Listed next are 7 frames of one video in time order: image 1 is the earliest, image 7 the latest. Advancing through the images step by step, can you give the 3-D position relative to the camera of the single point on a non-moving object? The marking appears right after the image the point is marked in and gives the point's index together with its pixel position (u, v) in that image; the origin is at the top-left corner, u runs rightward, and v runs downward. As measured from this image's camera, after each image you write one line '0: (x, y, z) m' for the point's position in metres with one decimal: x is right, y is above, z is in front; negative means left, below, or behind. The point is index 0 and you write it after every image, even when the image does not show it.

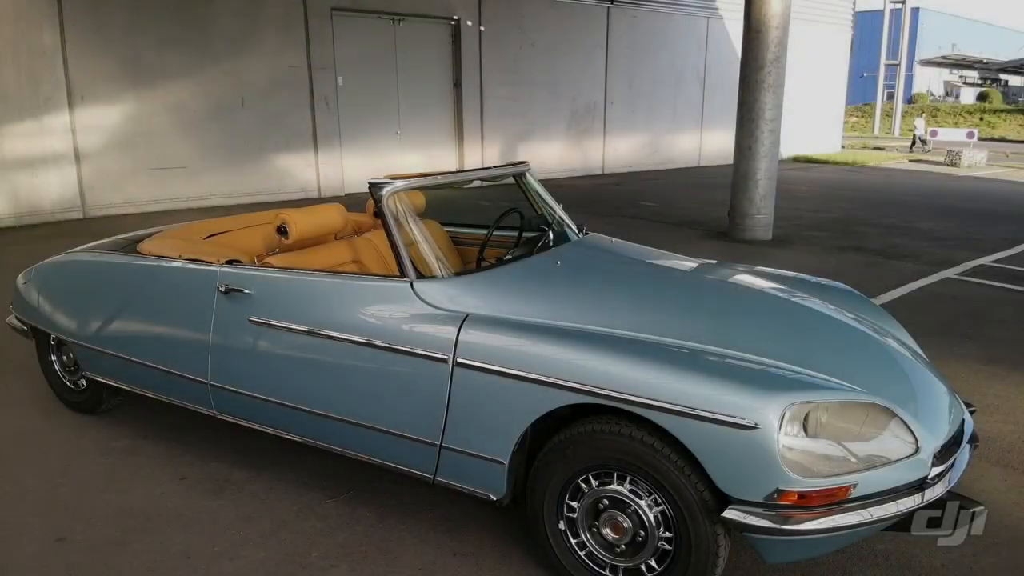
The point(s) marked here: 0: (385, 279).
0: (-0.4, 0.0, +2.8) m
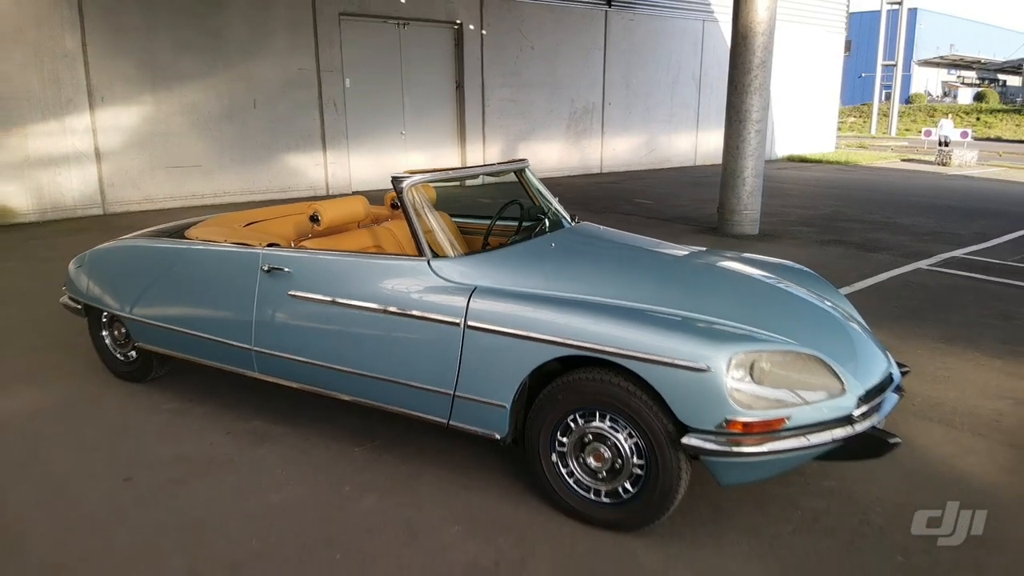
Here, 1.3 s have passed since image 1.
0: (-0.4, +0.1, +3.3) m
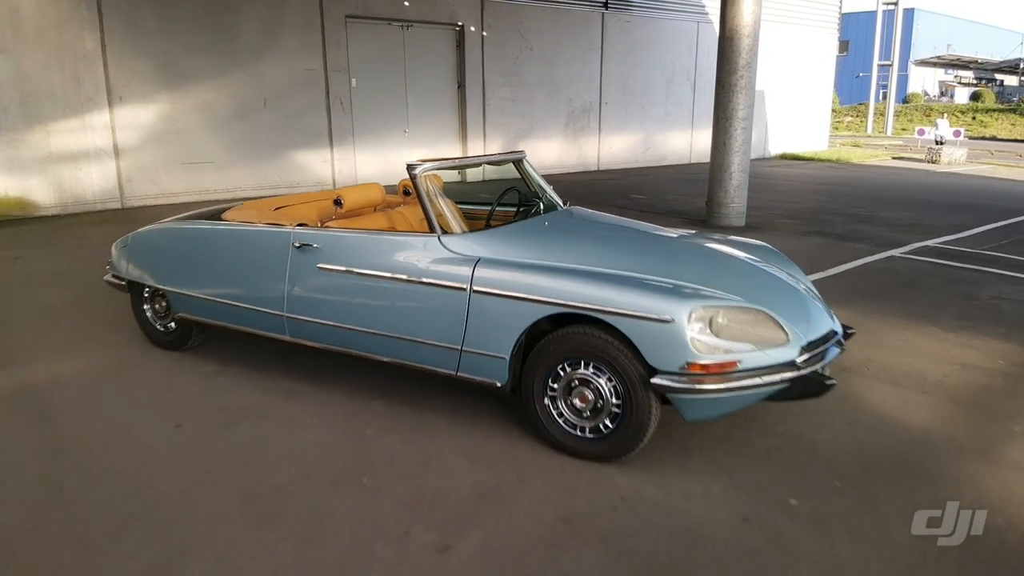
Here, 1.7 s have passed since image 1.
0: (-0.4, +0.2, +3.8) m
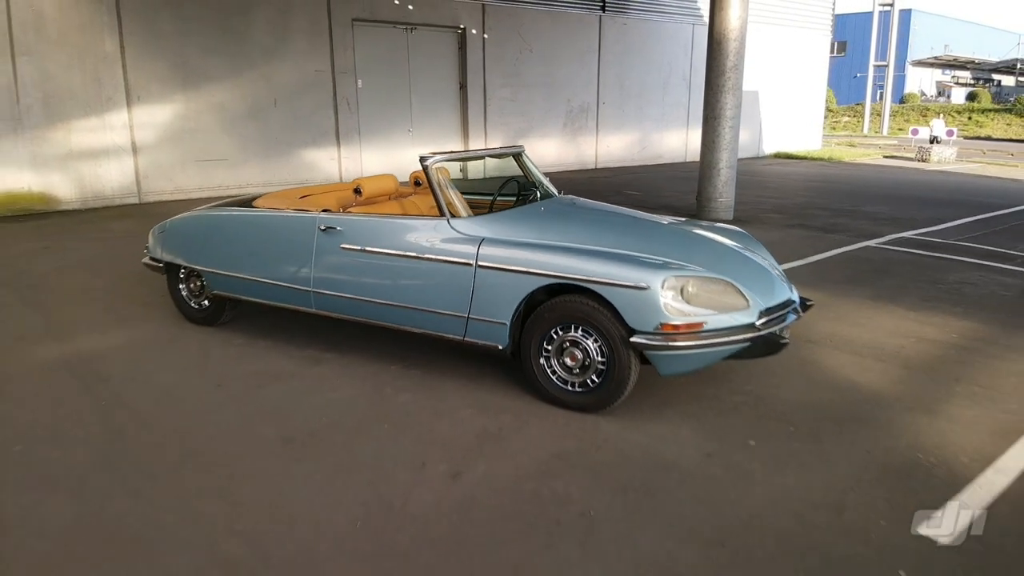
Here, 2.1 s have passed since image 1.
0: (-0.4, +0.4, +4.3) m
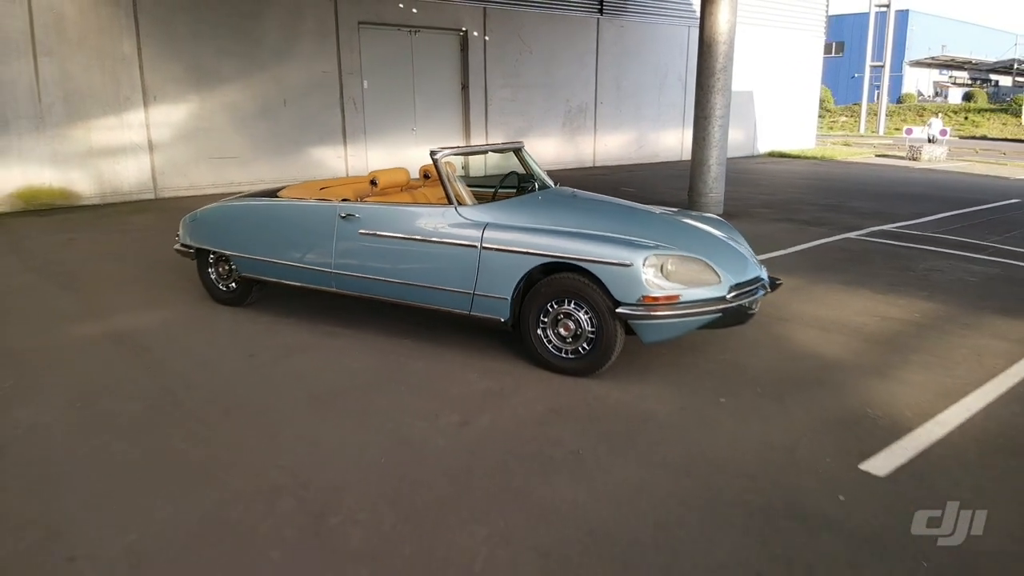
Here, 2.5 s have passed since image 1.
0: (-0.4, +0.5, +4.8) m
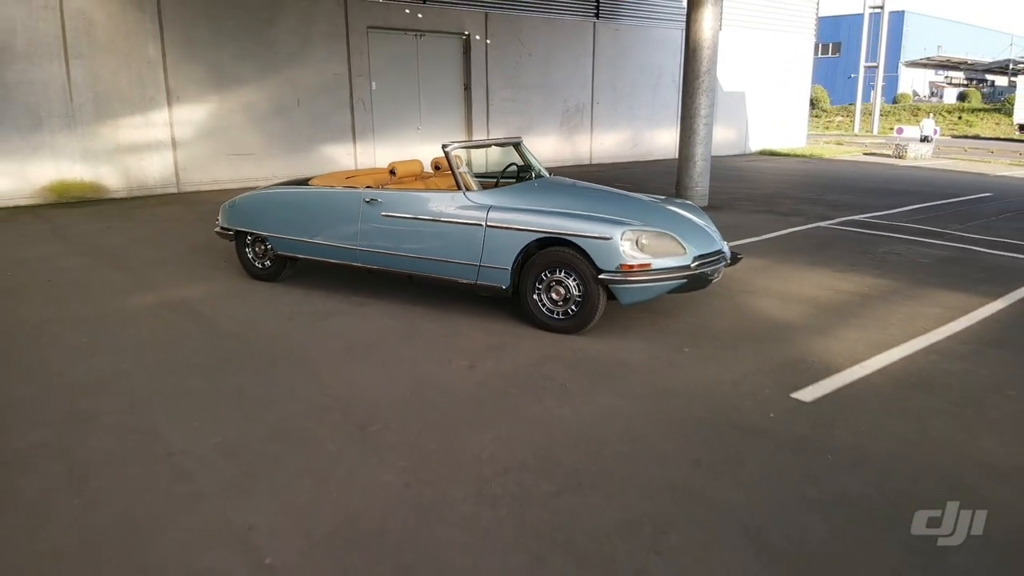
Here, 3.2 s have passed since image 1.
0: (-0.4, +0.6, +5.6) m
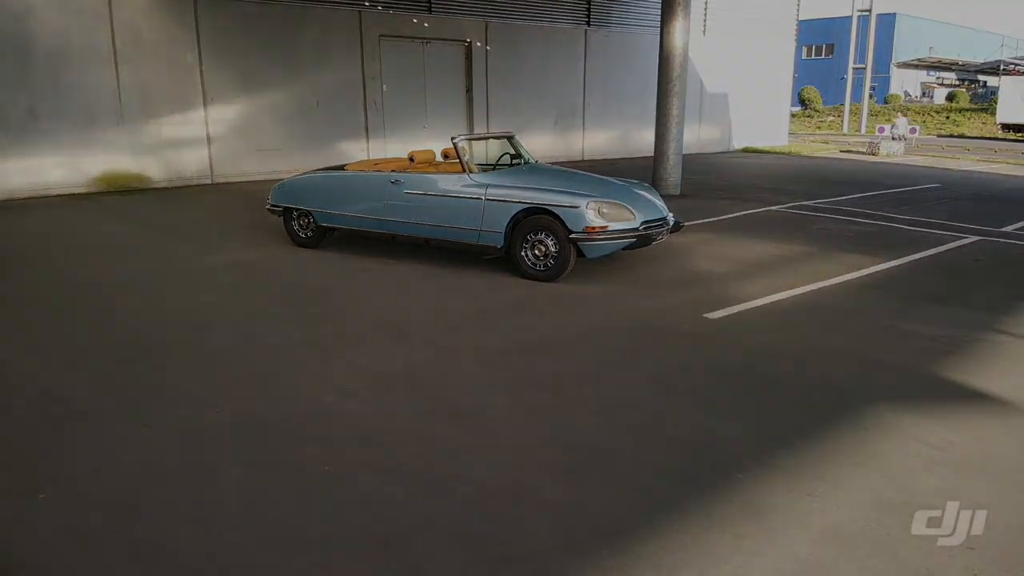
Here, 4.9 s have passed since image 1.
0: (-0.4, +1.0, +7.3) m
